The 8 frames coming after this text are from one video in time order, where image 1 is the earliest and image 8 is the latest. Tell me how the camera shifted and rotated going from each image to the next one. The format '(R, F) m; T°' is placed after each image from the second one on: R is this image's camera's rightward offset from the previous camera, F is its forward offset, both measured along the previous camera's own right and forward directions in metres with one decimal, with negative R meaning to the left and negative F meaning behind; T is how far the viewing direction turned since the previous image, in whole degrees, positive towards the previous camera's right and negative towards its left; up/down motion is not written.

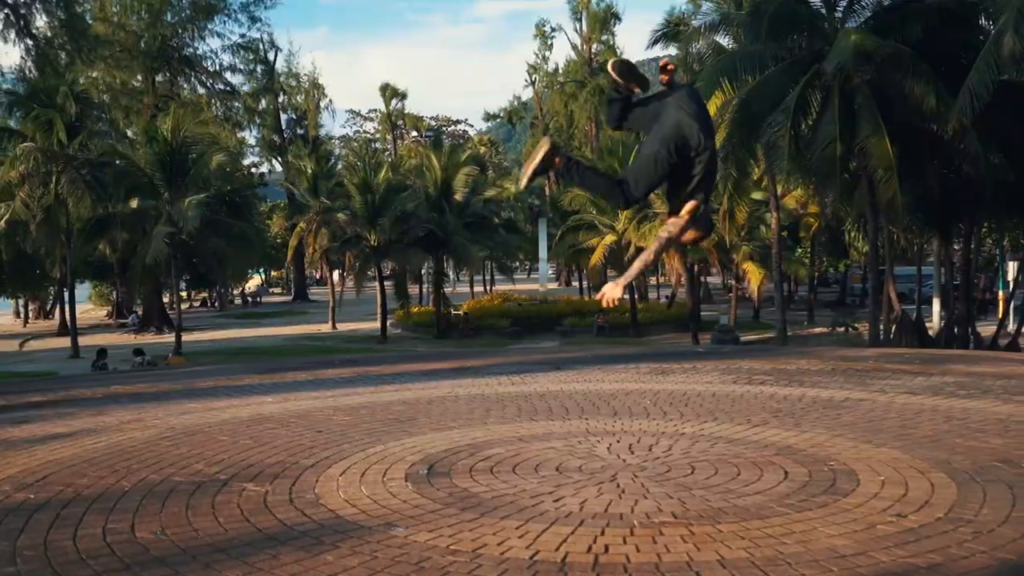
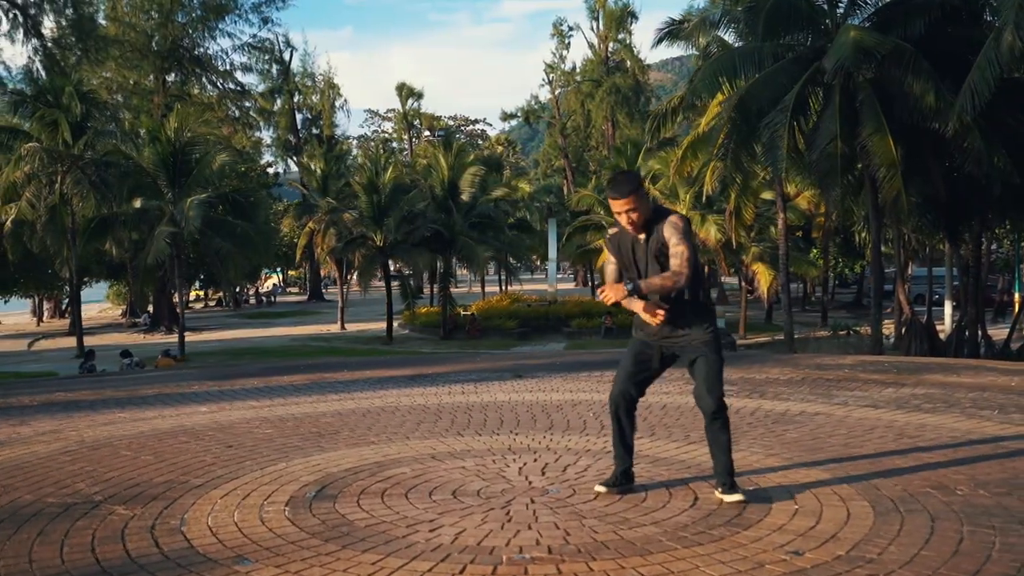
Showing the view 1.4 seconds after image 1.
(+0.7, +0.4) m; -1°
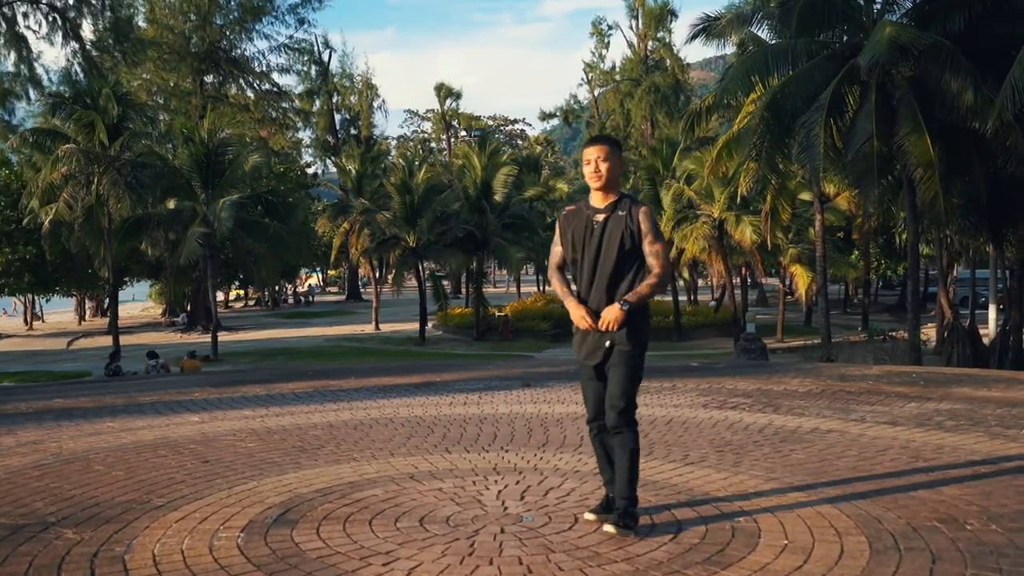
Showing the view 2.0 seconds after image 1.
(+0.3, +0.3) m; -2°
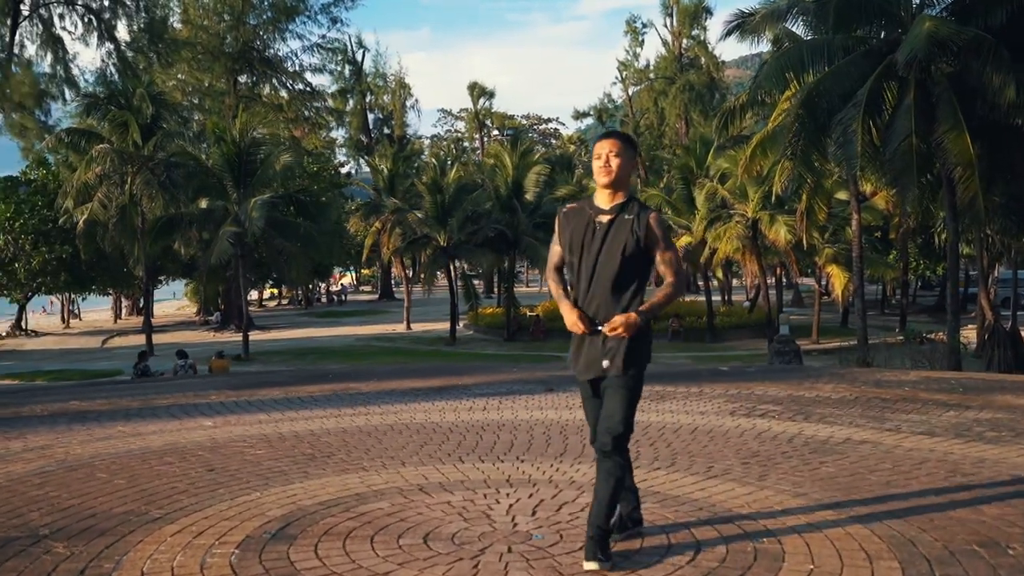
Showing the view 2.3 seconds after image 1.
(+0.1, +0.3) m; -2°
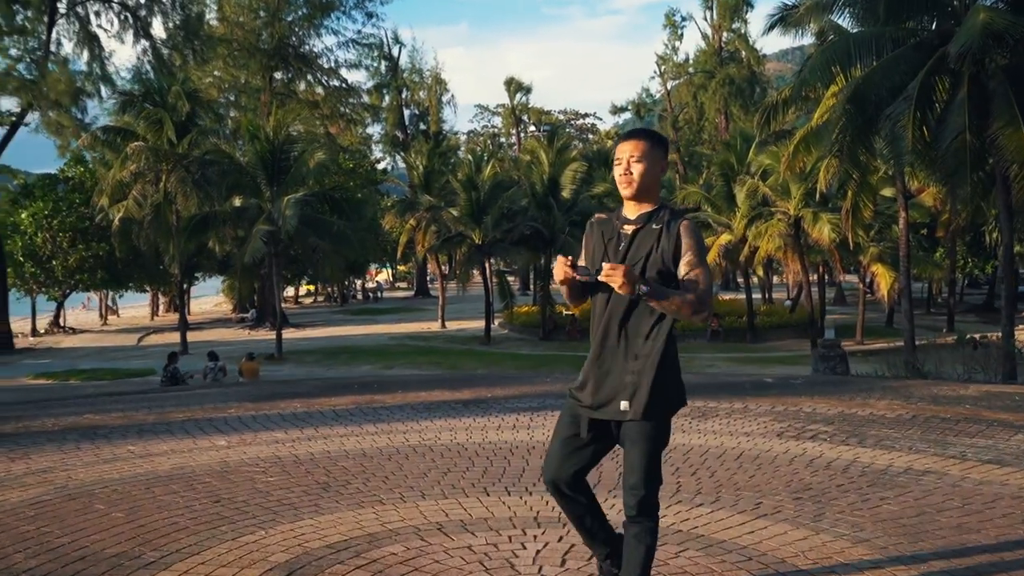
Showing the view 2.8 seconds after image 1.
(0.0, +0.5) m; -2°
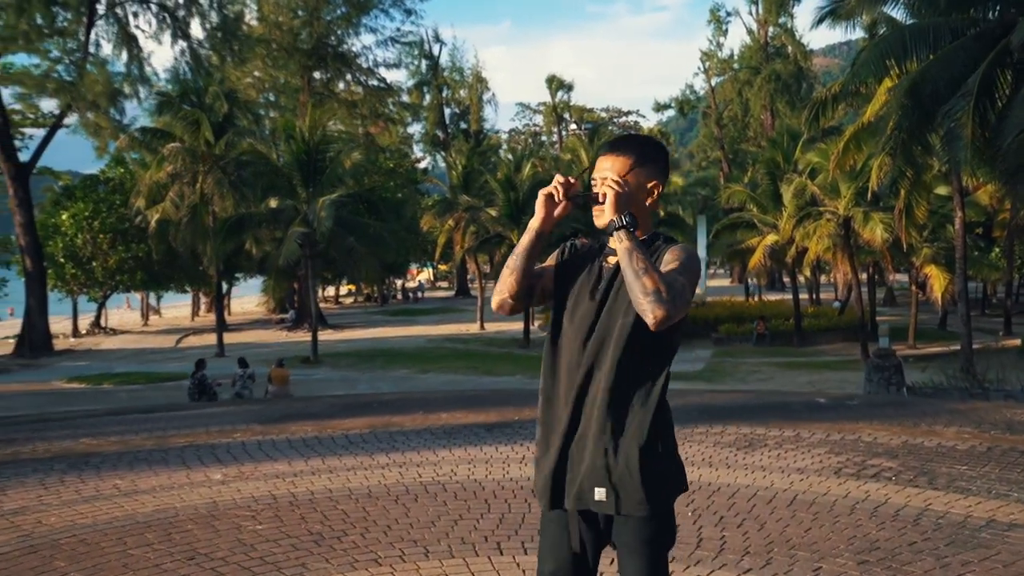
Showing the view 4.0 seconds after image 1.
(+0.1, +0.8) m; -2°
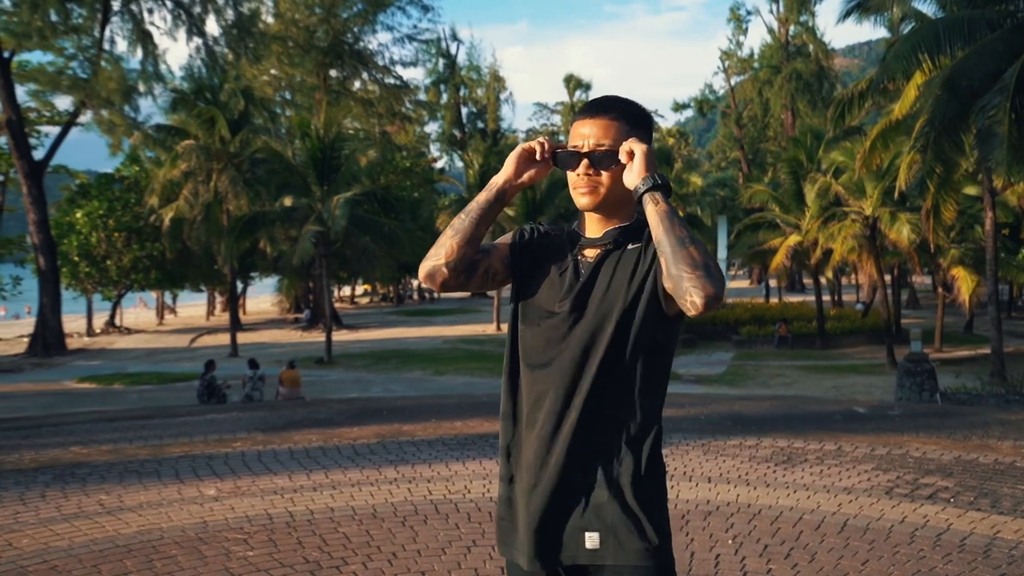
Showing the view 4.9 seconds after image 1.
(0.0, +0.6) m; -1°
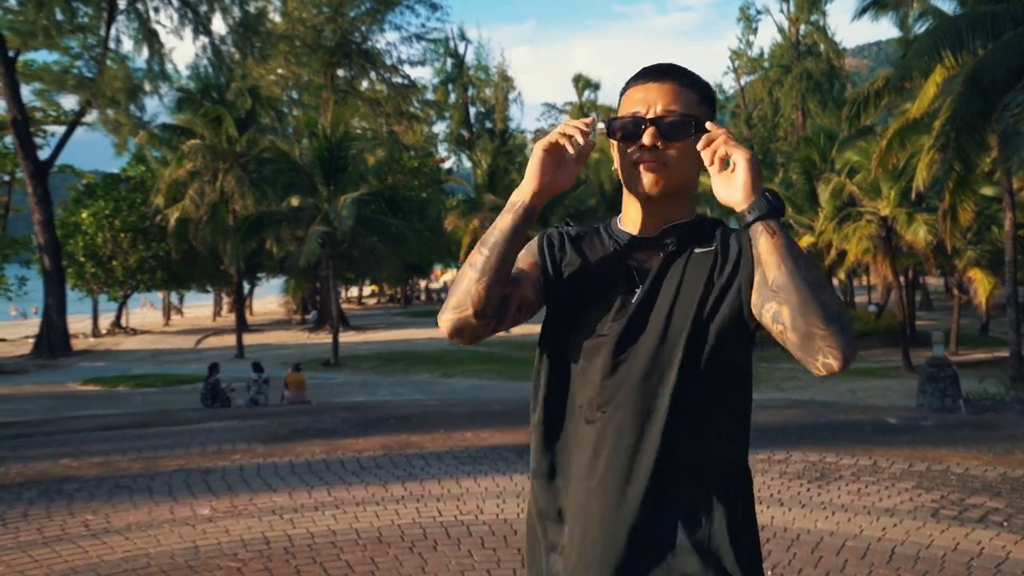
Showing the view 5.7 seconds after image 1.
(0.0, +0.4) m; 0°
